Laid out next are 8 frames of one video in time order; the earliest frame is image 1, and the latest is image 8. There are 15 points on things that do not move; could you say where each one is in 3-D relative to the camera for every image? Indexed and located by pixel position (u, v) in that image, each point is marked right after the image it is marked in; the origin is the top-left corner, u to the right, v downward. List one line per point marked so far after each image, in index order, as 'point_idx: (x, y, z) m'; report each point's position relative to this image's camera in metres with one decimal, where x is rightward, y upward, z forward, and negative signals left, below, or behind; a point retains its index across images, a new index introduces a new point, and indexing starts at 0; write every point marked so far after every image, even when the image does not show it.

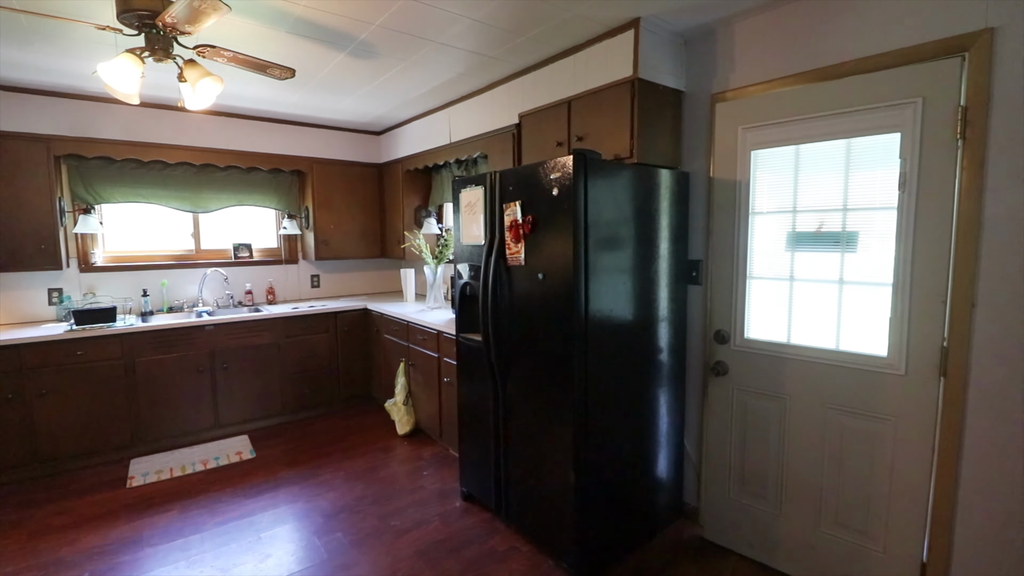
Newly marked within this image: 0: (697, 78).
0: (+0.9, +1.0, +2.3) m
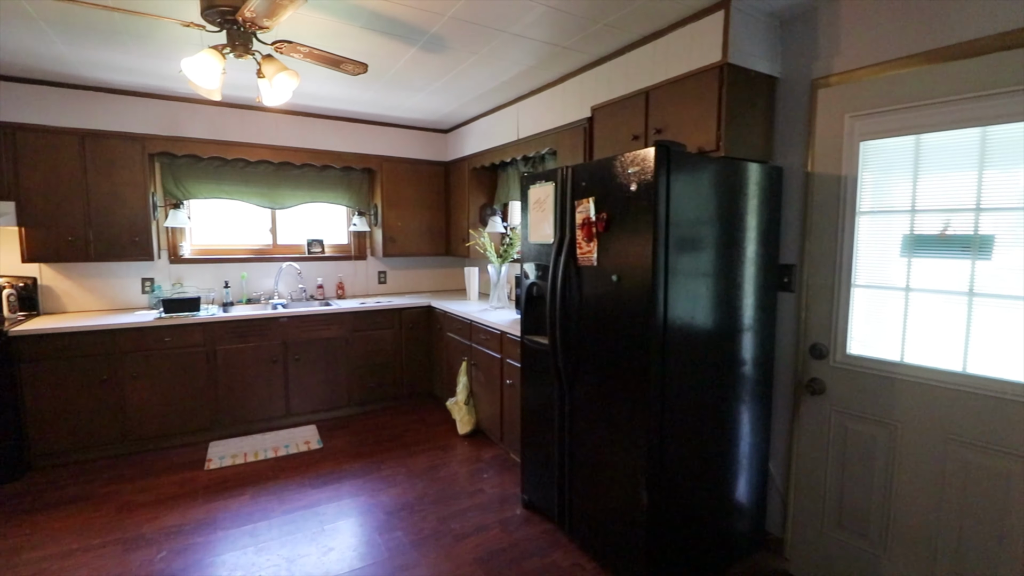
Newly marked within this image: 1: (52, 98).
0: (+1.2, +1.0, +2.1) m
1: (-2.7, +1.1, +2.9) m
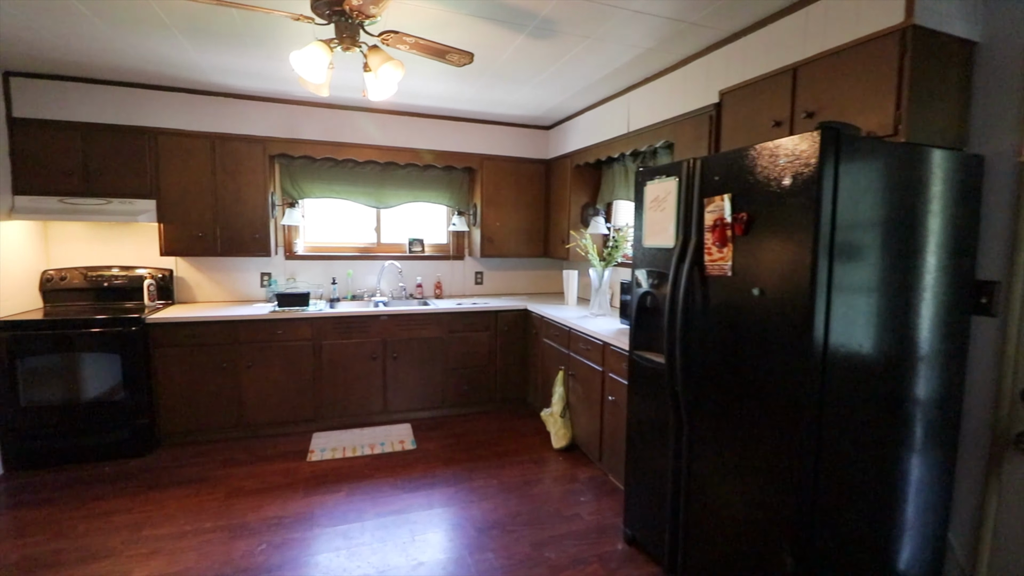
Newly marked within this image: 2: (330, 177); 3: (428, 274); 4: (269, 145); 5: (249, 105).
0: (+1.6, +0.9, +1.6) m
1: (-2.1, +1.2, +3.1) m
2: (-1.4, +0.8, +3.6) m
3: (-0.7, +0.1, +4.0) m
4: (-1.7, +1.0, +3.3) m
5: (-1.8, +1.2, +3.3) m
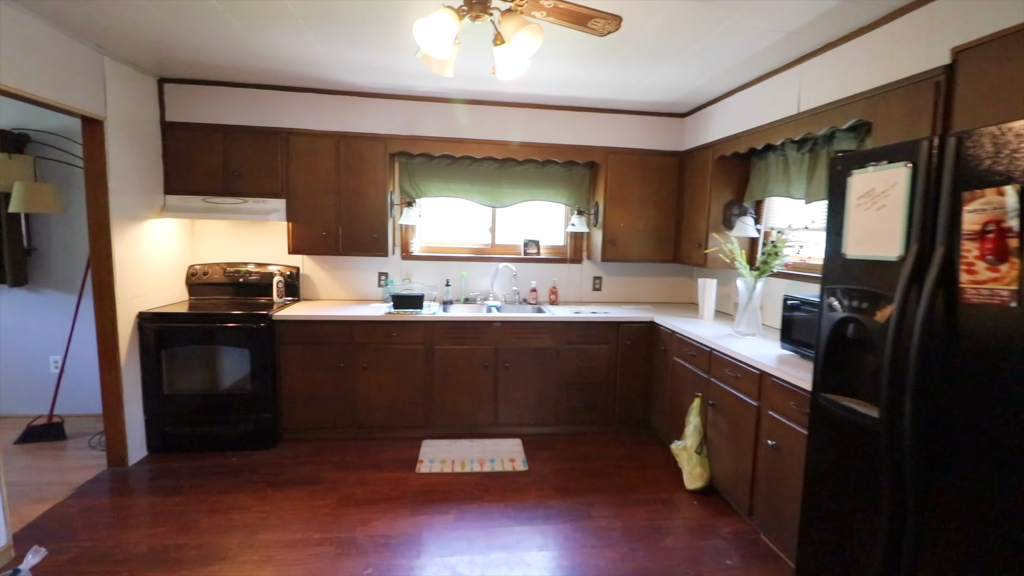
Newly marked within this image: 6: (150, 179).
0: (+2.0, +0.8, +0.9) m
1: (-1.3, +1.2, +3.2) m
2: (-0.5, +0.8, +3.5) m
3: (+0.2, +0.1, +3.7) m
4: (-0.8, +1.0, +3.3) m
5: (-0.9, +1.2, +3.2) m
6: (-2.2, +0.7, +3.0) m
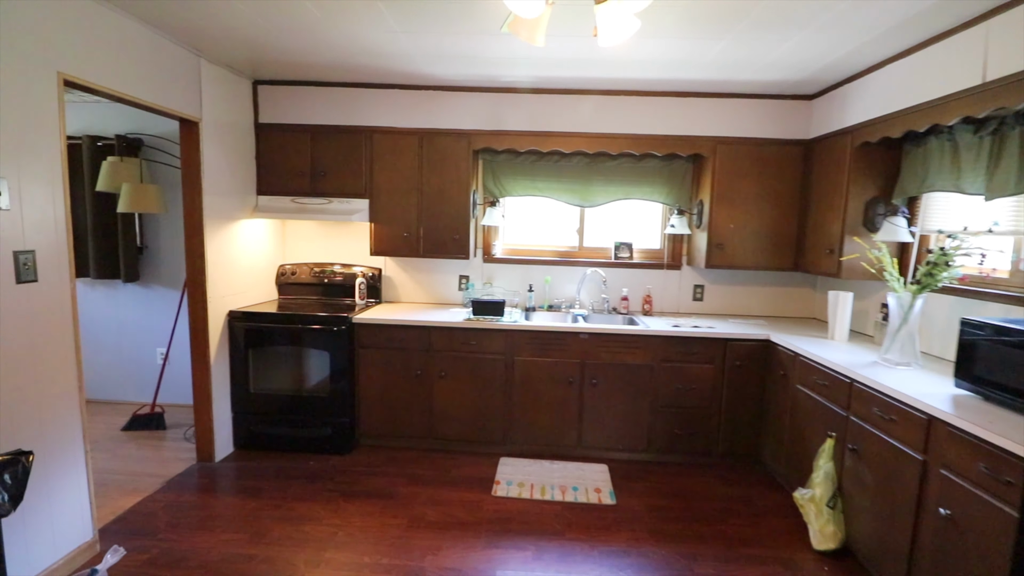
0: (+2.2, +0.7, +0.3) m
1: (-0.7, +1.2, +3.0) m
2: (+0.1, +0.8, +3.3) m
3: (+0.8, 0.0, +3.3) m
4: (-0.2, +0.9, +3.1) m
5: (-0.3, +1.2, +3.0) m
6: (-1.6, +0.7, +3.0) m
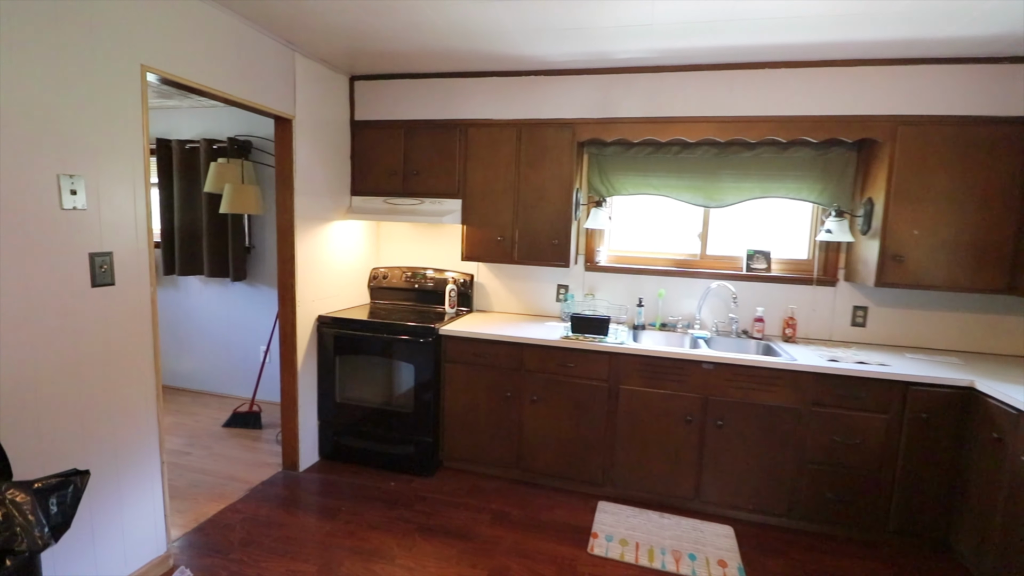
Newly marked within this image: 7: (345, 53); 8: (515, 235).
0: (+2.2, +0.6, -0.6) m
1: (-0.1, +1.1, +2.7) m
2: (+0.8, +0.7, +2.8) m
3: (+1.5, -0.1, +2.7) m
4: (+0.4, +0.9, +2.7) m
5: (+0.3, +1.1, +2.7) m
6: (-1.0, +0.6, +2.9) m
7: (-0.9, +1.2, +2.6) m
8: (0.0, +0.3, +2.8) m
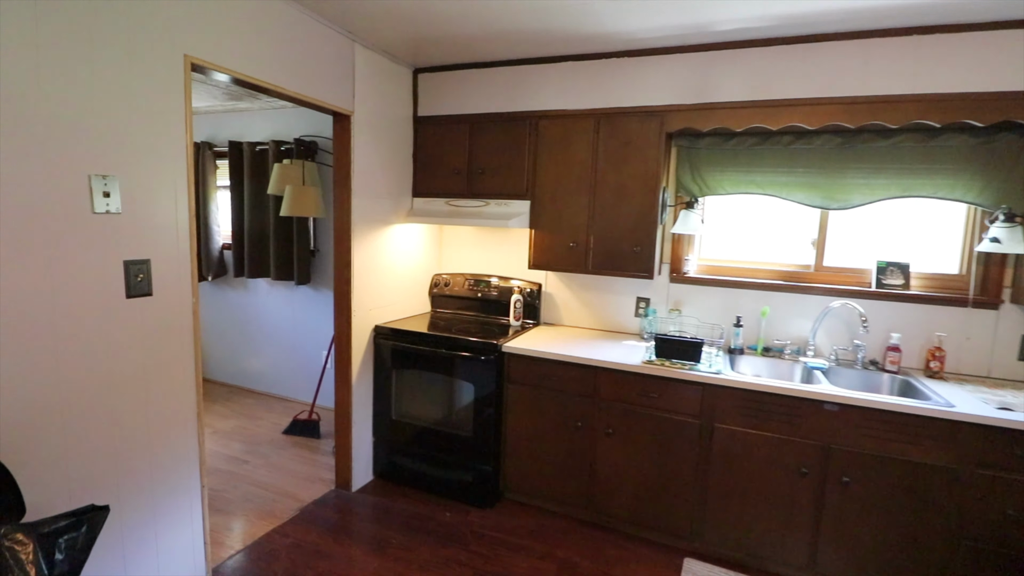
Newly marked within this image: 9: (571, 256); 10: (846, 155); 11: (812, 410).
0: (+2.1, +0.5, -1.2) m
1: (+0.3, +1.0, +2.4) m
2: (+1.1, +0.6, +2.3) m
3: (+1.8, -0.2, +2.2) m
4: (+0.7, +0.8, +2.3) m
5: (+0.6, +1.1, +2.3) m
6: (-0.6, +0.6, +2.7) m
7: (-0.5, +1.2, +2.3) m
8: (+0.4, +0.2, +2.5) m
9: (+0.3, +0.2, +2.5) m
10: (+1.5, +0.6, +2.2) m
11: (+1.2, -0.5, +1.9) m
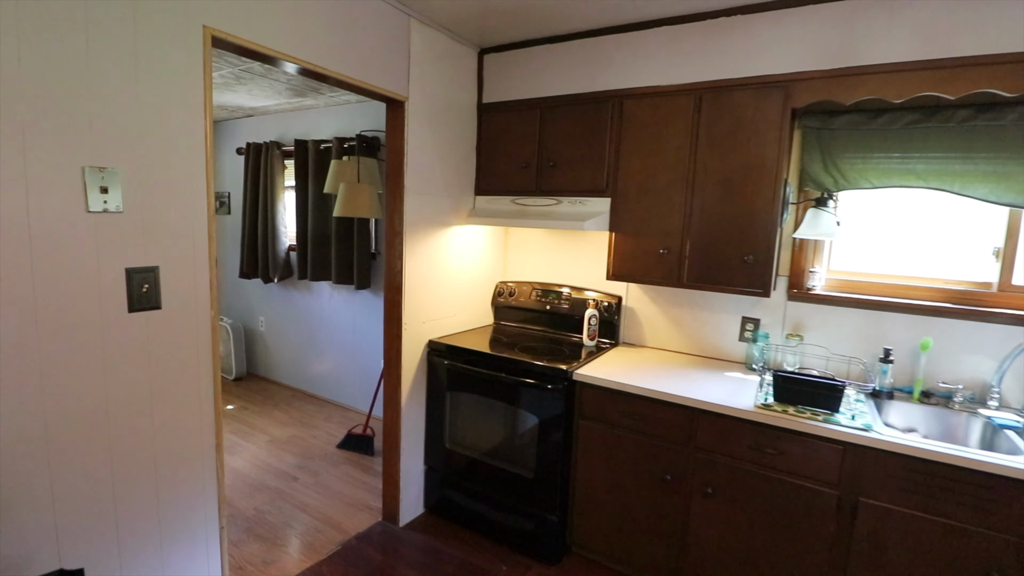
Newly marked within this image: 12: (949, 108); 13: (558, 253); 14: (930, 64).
0: (+1.8, +0.4, -1.8) m
1: (+0.6, +1.0, +2.0) m
2: (+1.4, +0.5, +1.8) m
3: (+2.0, -0.3, +1.5) m
4: (+1.0, +0.7, +1.8) m
5: (+0.9, +1.0, +1.8) m
6: (-0.3, +0.5, +2.4) m
7: (-0.2, +1.1, +2.0) m
8: (+0.7, +0.2, +2.0) m
9: (+0.6, +0.1, +2.1) m
10: (+1.8, +0.5, +1.6) m
11: (+1.4, -0.6, +1.3) m
12: (+1.5, +0.6, +1.7) m
13: (+0.2, +0.2, +2.6) m
14: (+1.4, +0.7, +1.6) m
